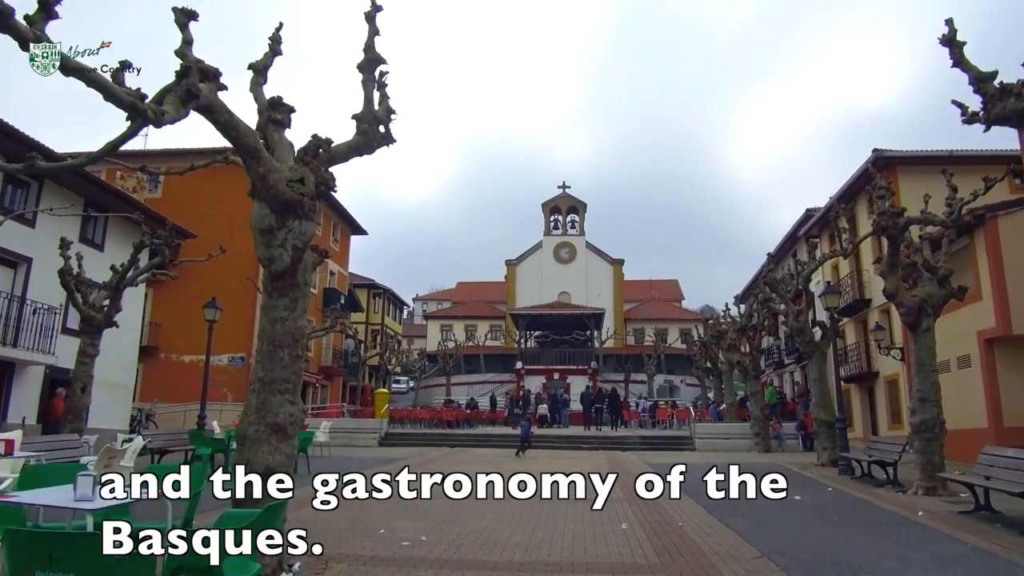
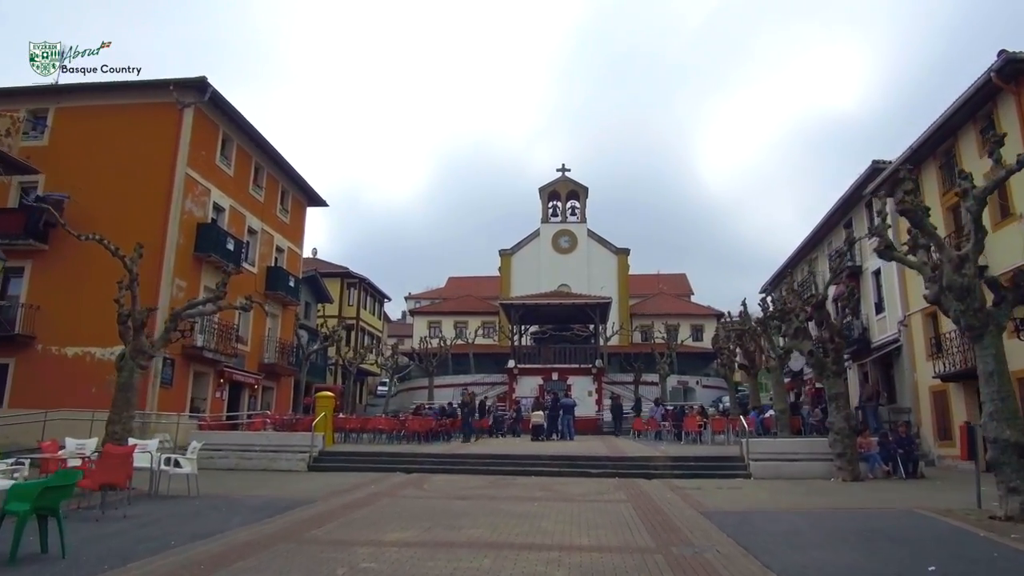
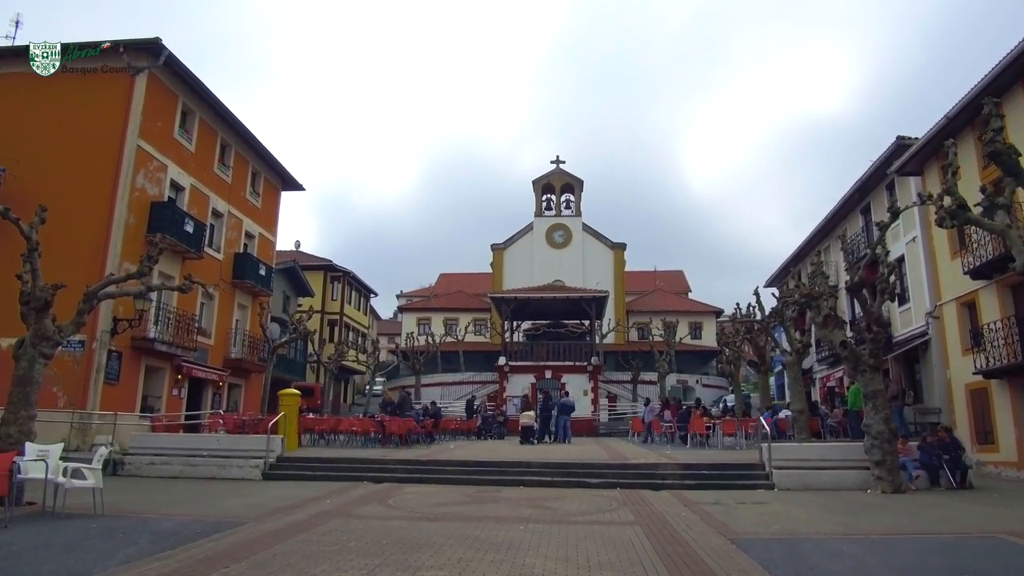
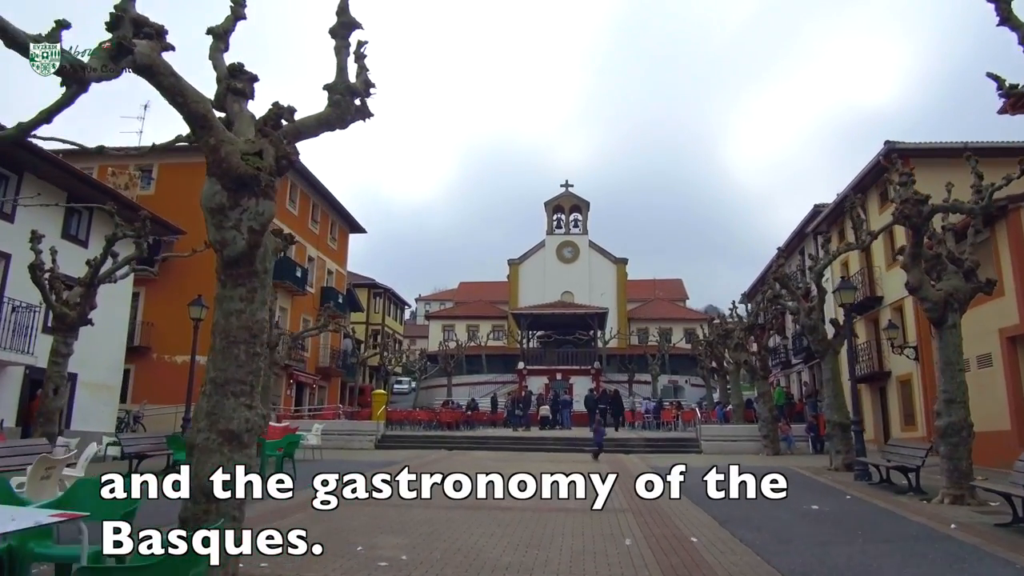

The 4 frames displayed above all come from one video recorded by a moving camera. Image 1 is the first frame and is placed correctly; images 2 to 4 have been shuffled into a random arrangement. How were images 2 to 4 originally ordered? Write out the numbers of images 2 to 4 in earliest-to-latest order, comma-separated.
4, 2, 3
